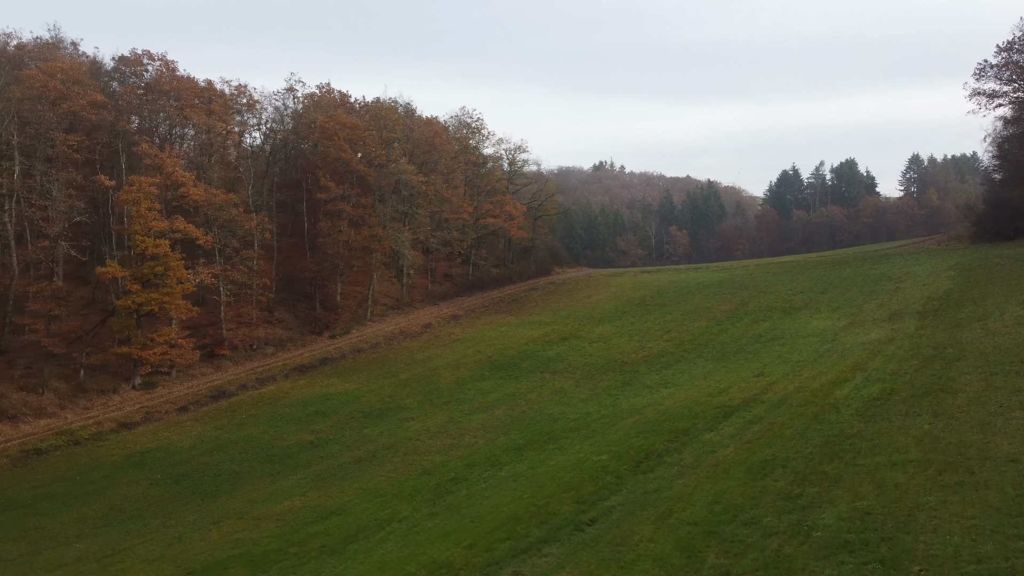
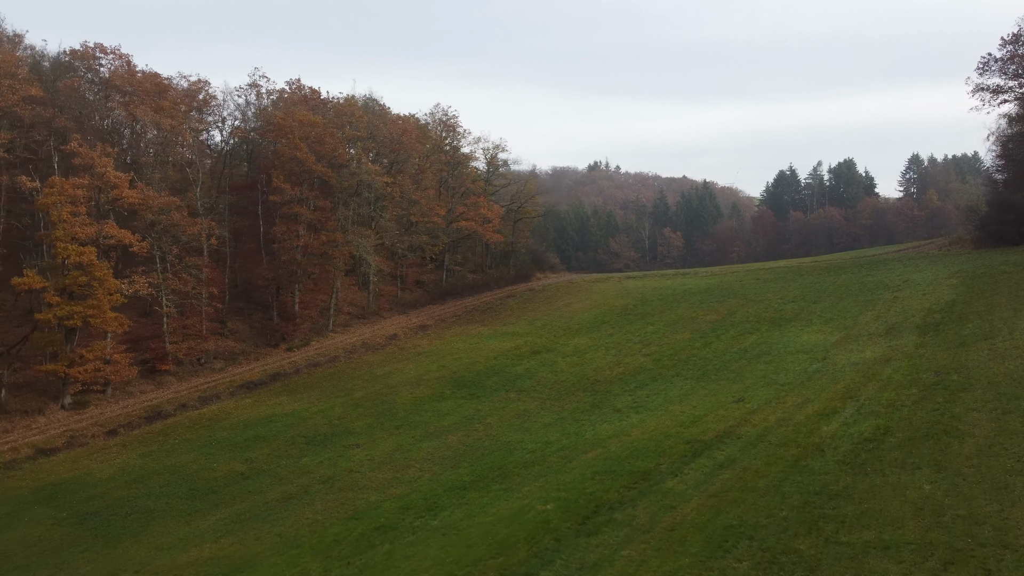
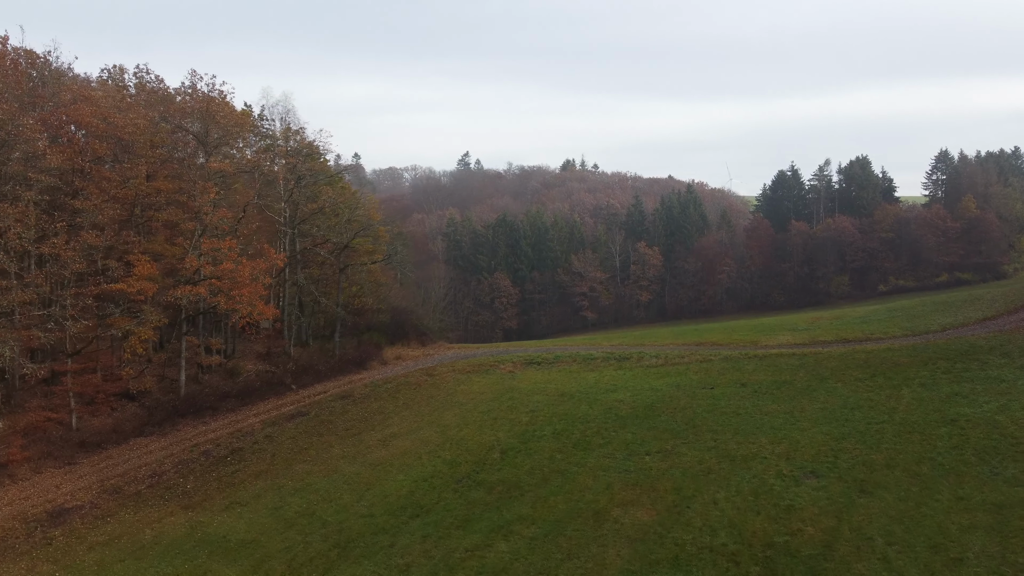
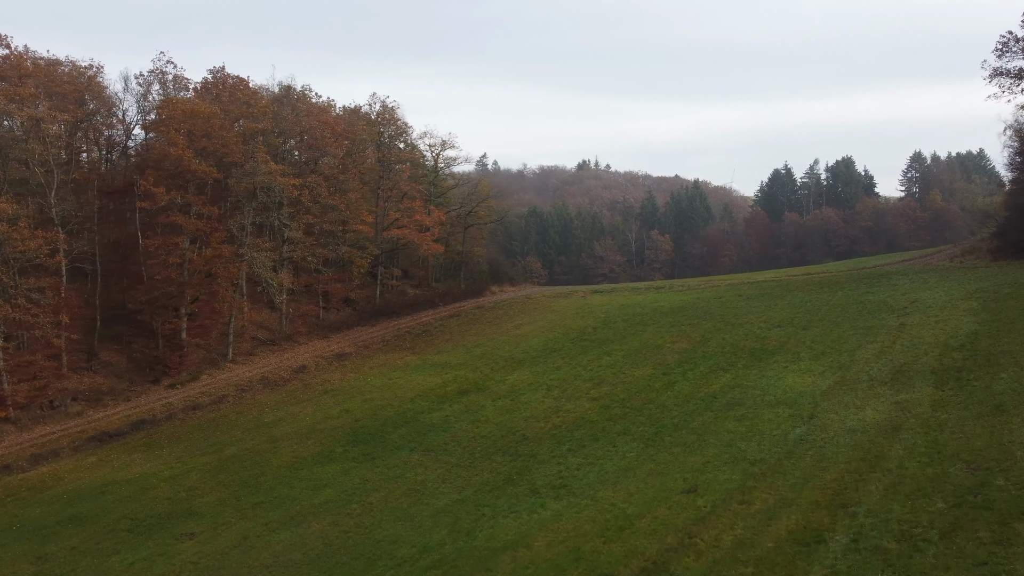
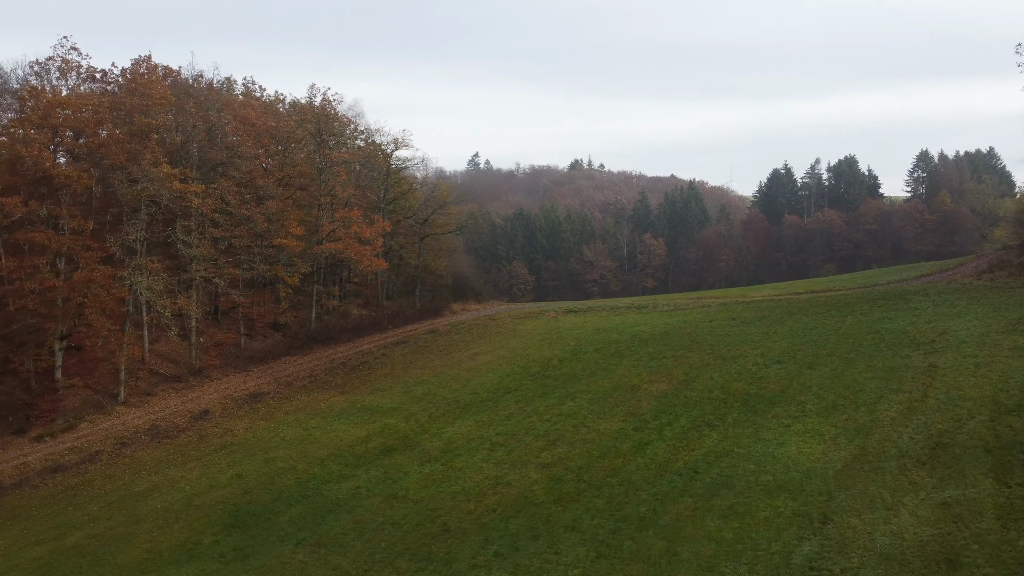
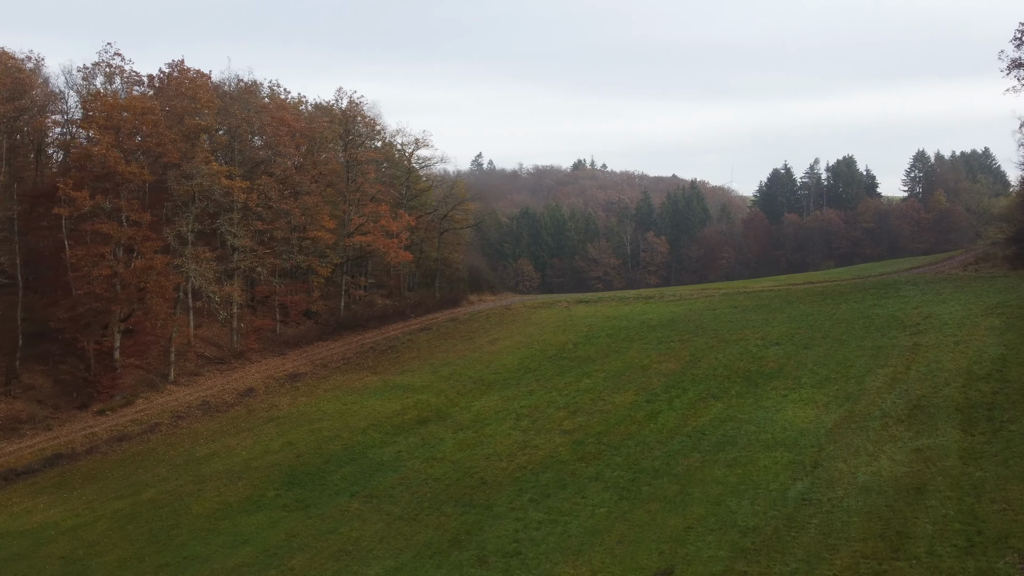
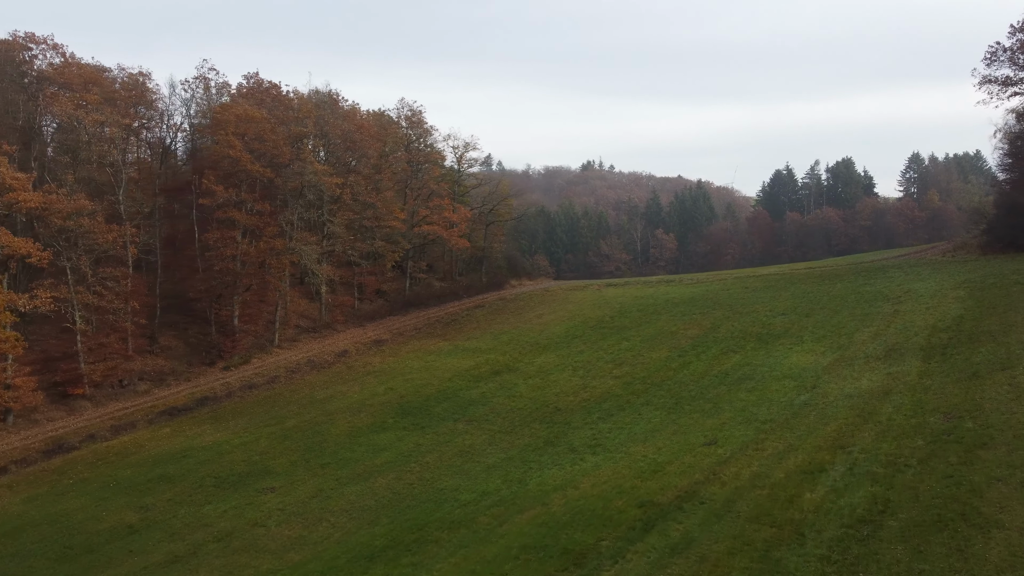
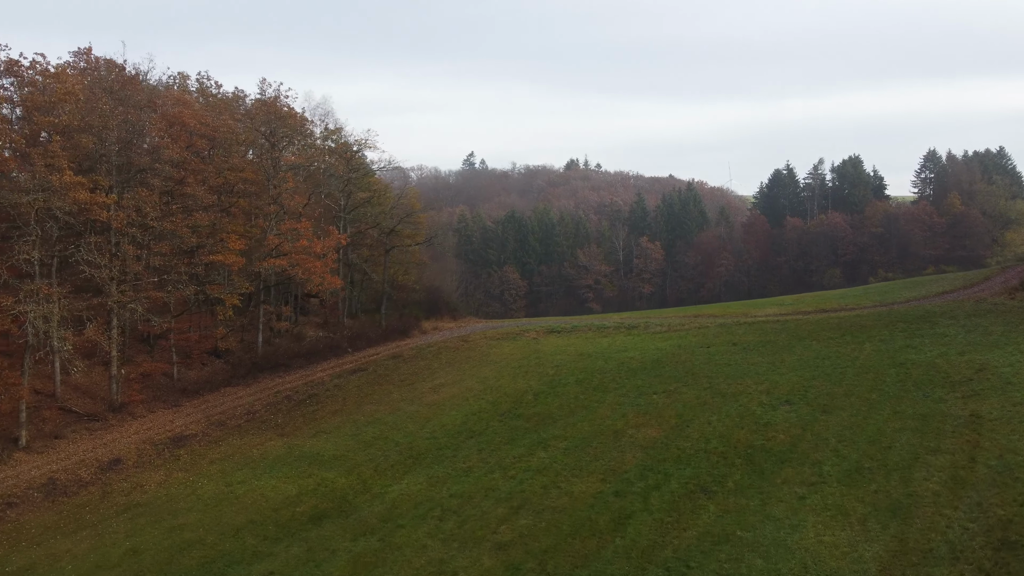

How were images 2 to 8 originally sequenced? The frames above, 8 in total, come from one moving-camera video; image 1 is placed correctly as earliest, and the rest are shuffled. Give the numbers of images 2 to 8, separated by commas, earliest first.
2, 7, 4, 6, 5, 8, 3
